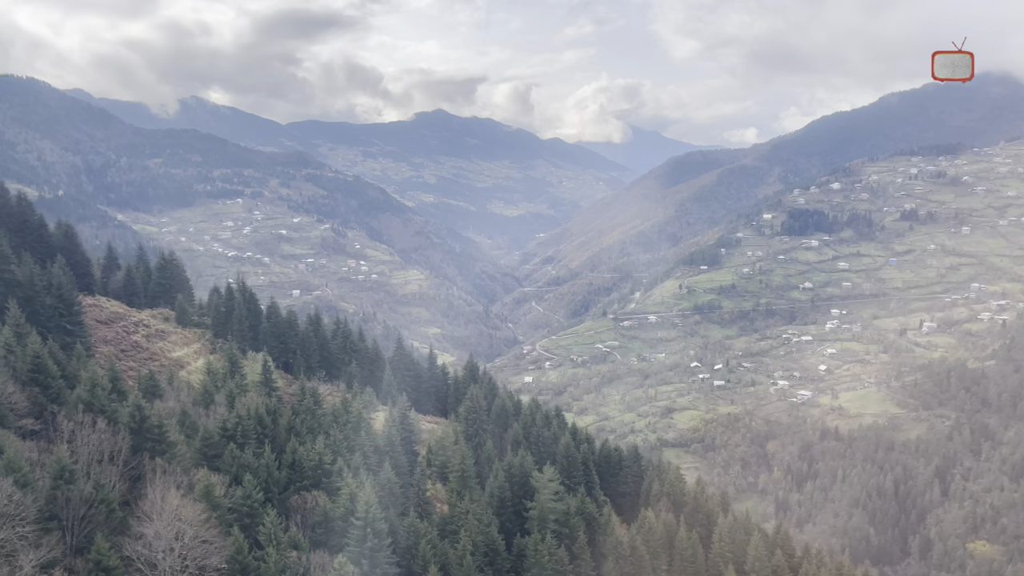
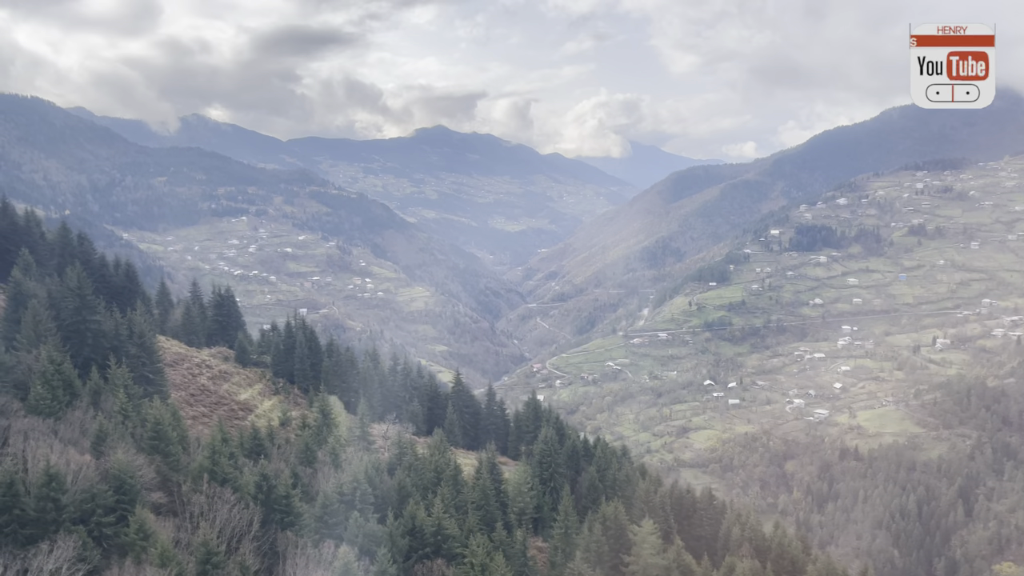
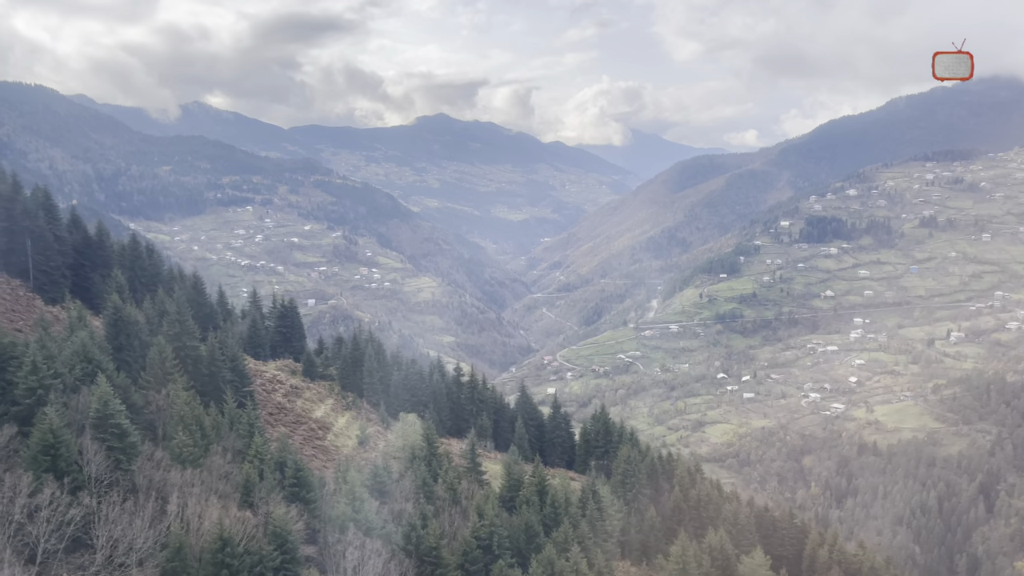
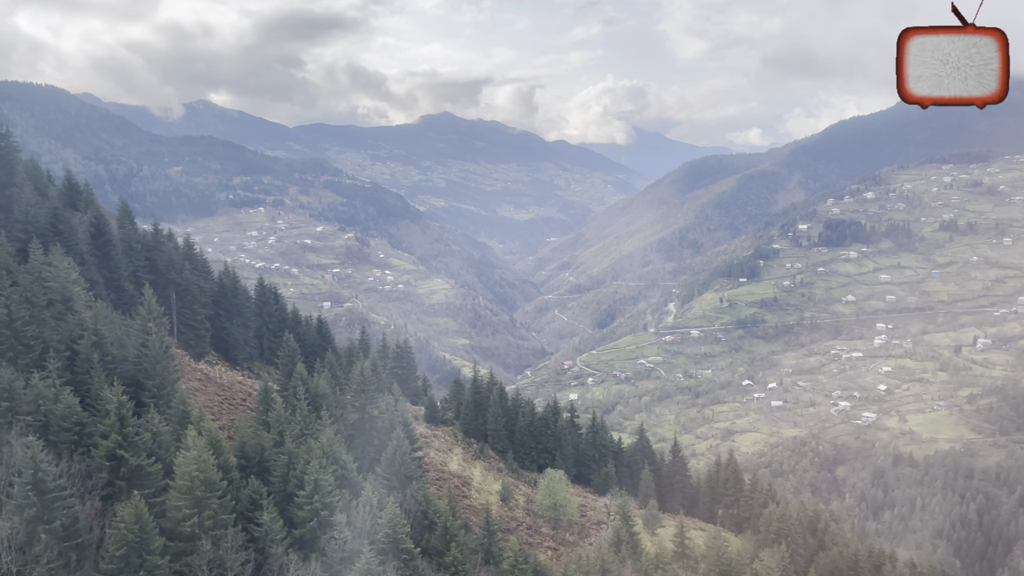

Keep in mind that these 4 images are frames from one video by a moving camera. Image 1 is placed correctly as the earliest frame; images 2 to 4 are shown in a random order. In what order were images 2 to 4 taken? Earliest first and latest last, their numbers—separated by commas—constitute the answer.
2, 3, 4
